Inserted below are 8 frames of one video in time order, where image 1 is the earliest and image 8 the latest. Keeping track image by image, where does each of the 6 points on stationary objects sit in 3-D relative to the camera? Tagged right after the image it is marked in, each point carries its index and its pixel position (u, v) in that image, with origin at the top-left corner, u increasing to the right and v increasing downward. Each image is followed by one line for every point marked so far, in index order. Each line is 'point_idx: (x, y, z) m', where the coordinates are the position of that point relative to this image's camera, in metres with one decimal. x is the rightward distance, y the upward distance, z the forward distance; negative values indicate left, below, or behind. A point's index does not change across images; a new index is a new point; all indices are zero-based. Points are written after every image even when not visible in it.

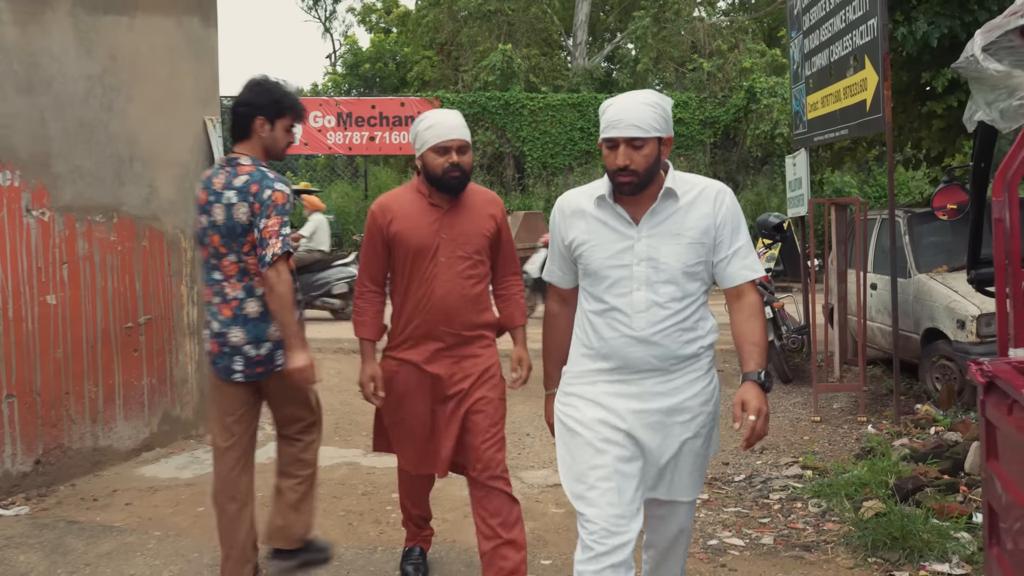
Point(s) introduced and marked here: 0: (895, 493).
0: (+1.7, -0.9, +4.4) m
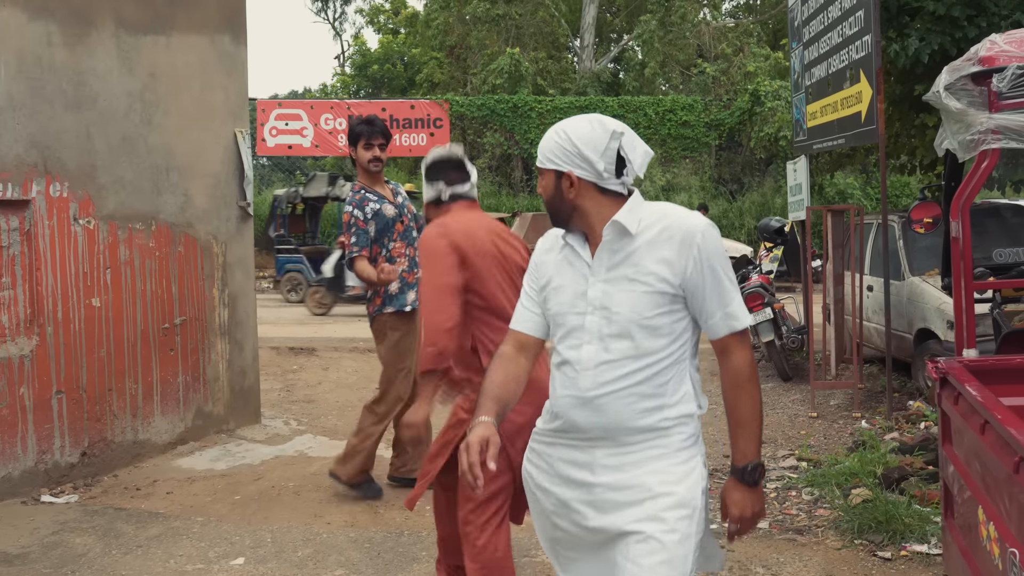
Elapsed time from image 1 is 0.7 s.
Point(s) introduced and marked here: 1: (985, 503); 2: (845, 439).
0: (+1.8, -0.9, +4.7) m
1: (+1.1, -0.5, +2.4) m
2: (+2.1, -0.9, +6.1) m
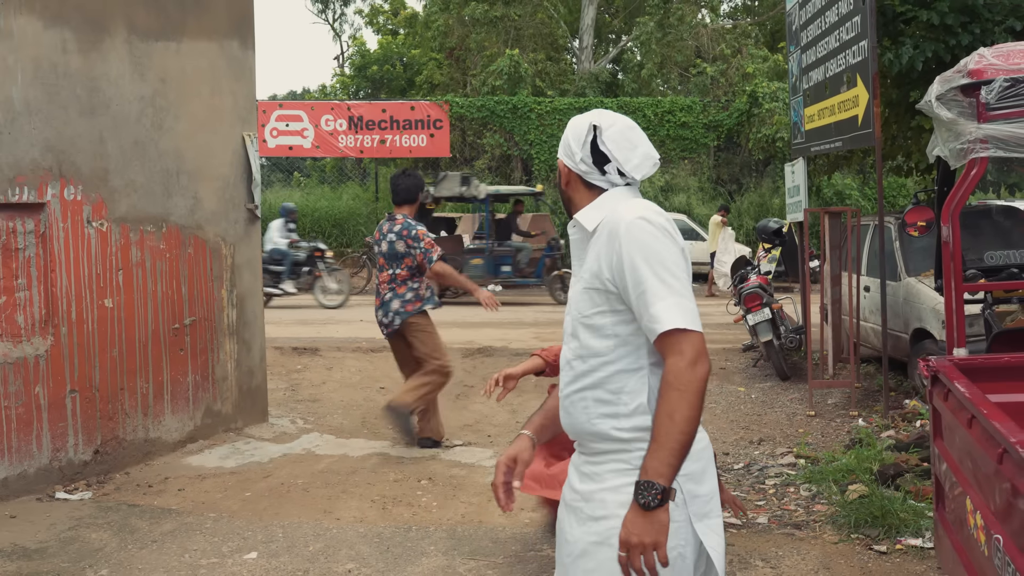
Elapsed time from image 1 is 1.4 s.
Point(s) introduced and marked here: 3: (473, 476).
0: (+1.8, -0.9, +4.8) m
1: (+1.2, -0.5, +2.5) m
2: (+2.1, -0.9, +6.2) m
3: (-0.2, -1.1, +5.6) m
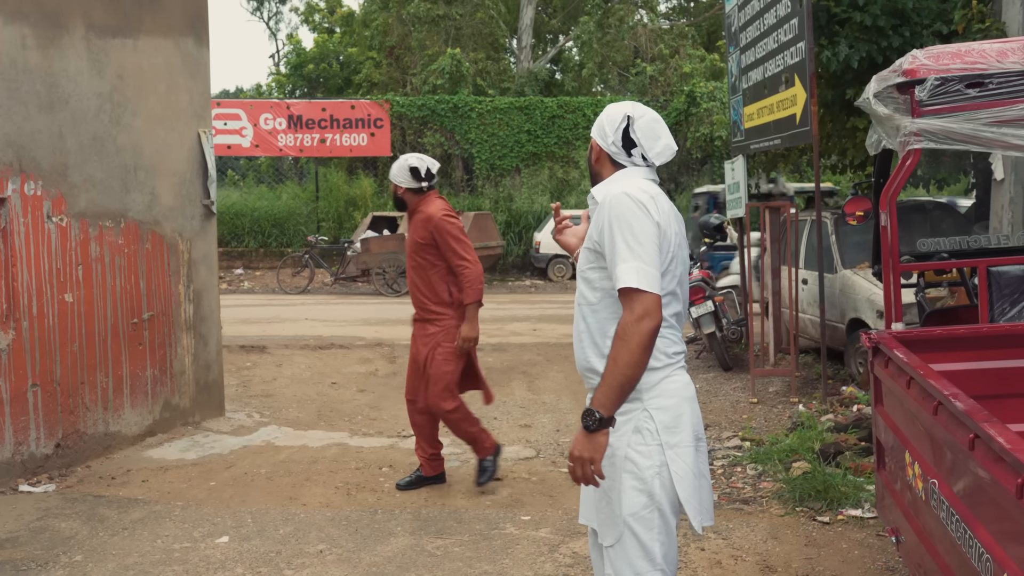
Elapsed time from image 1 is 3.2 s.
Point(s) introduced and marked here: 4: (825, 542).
0: (+1.6, -0.9, +5.1) m
1: (+1.1, -0.4, +2.8) m
2: (+1.8, -0.9, +6.6) m
3: (-0.5, -1.0, +5.7) m
4: (+1.3, -1.1, +4.1) m
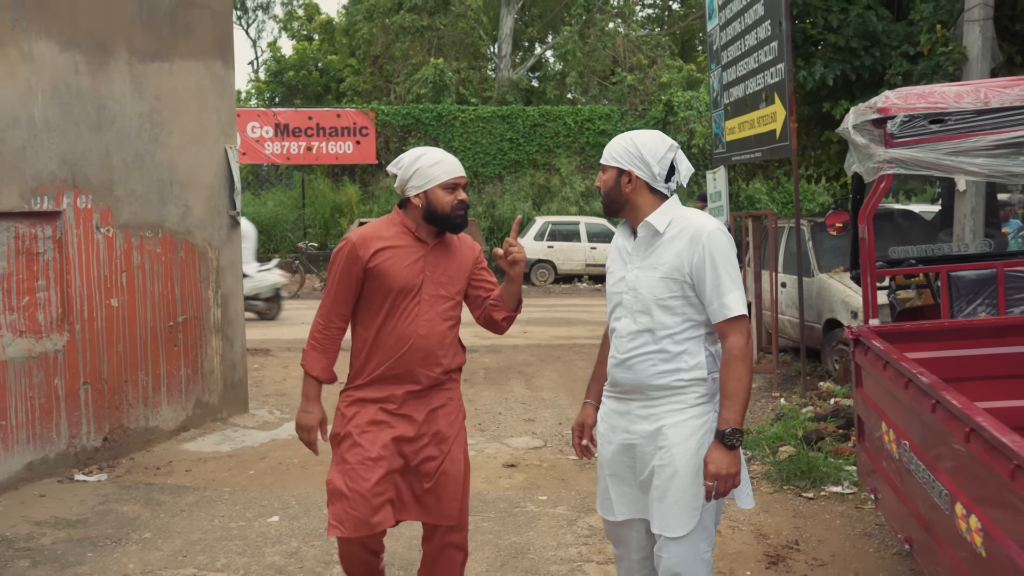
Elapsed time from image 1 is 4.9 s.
0: (+1.7, -0.9, +5.7) m
1: (+1.3, -0.4, +3.3) m
2: (+1.8, -0.9, +7.1) m
3: (-0.4, -1.0, +6.2) m
4: (+1.4, -1.1, +4.7) m
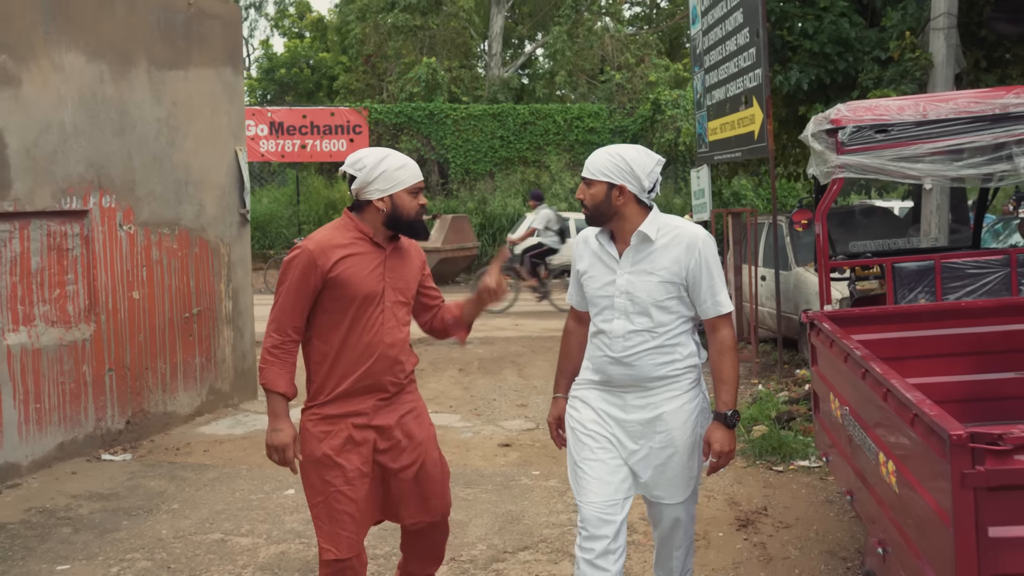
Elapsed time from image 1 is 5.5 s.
0: (+1.7, -0.8, +6.2) m
1: (+1.2, -0.4, +3.8) m
2: (+1.8, -0.8, +7.6) m
3: (-0.4, -1.0, +6.7) m
4: (+1.4, -1.0, +5.2) m
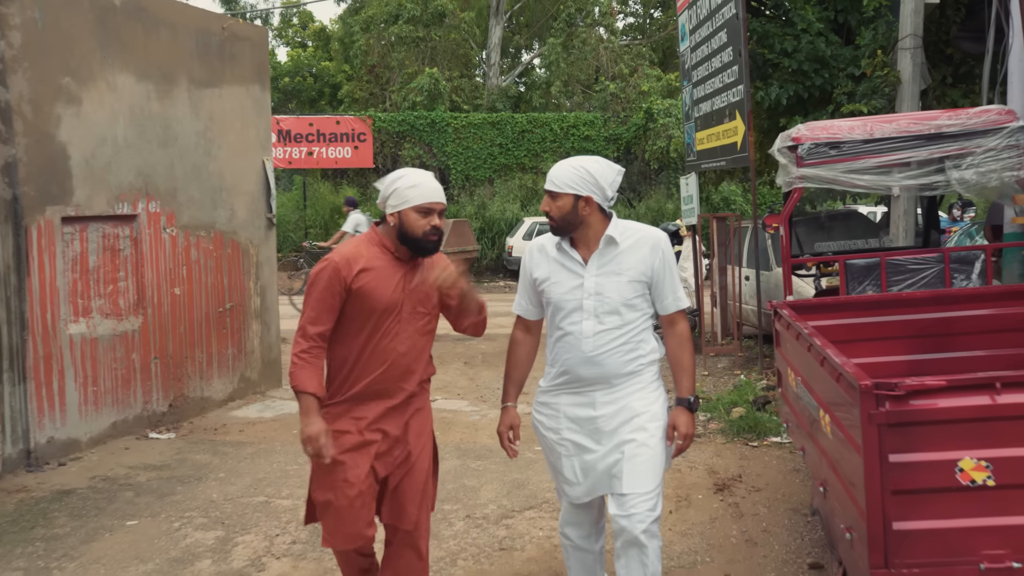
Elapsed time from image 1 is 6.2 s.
0: (+1.7, -0.8, +6.9) m
1: (+1.3, -0.4, +4.5) m
2: (+1.8, -0.8, +8.3) m
3: (-0.4, -1.0, +7.4) m
4: (+1.4, -1.0, +5.9) m
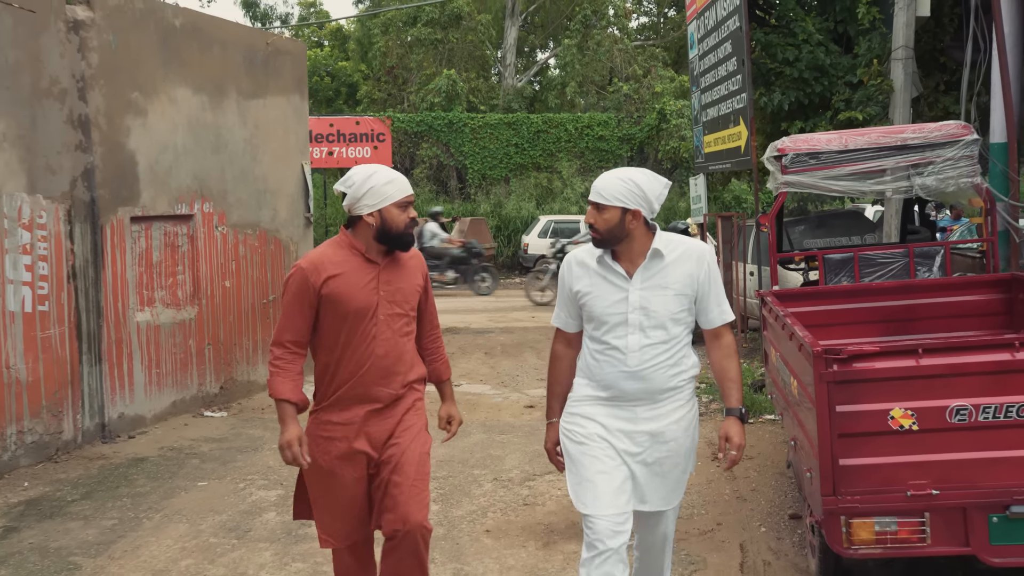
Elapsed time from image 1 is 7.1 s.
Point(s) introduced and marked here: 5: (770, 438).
0: (+1.8, -0.8, +7.6) m
1: (+1.4, -0.3, +5.2) m
2: (+2.0, -0.8, +9.0) m
3: (-0.2, -0.9, +8.1) m
4: (+1.6, -1.0, +6.6) m
5: (+1.7, -1.0, +6.4) m
